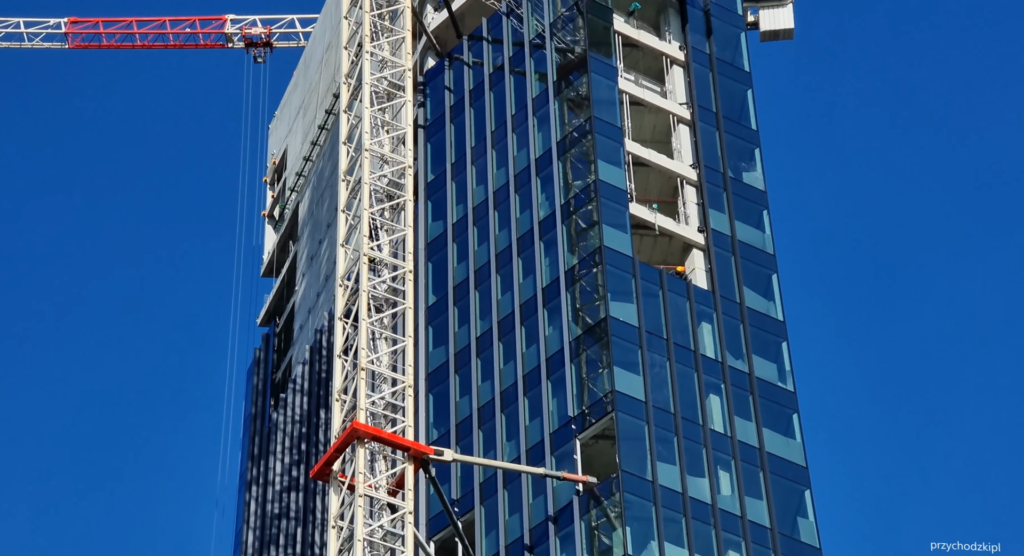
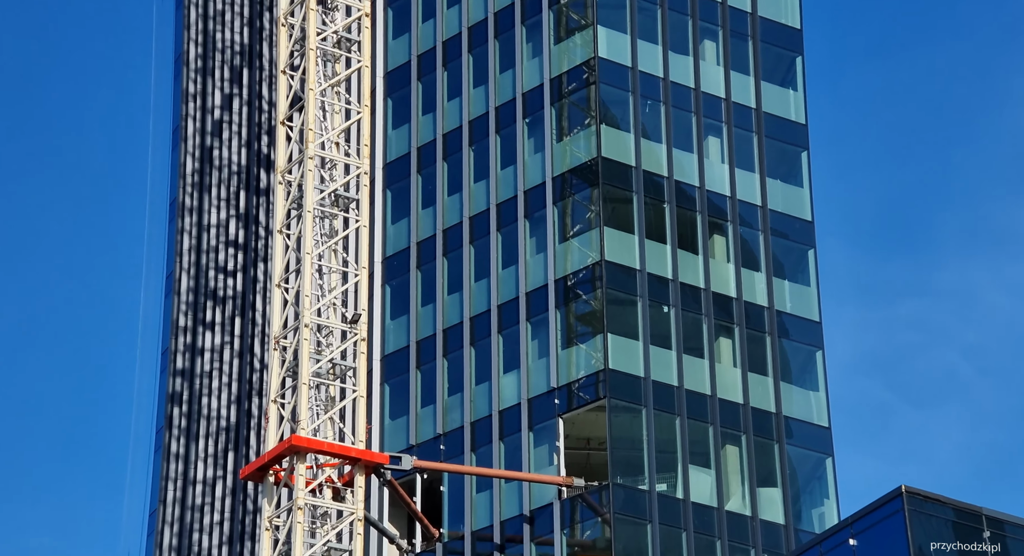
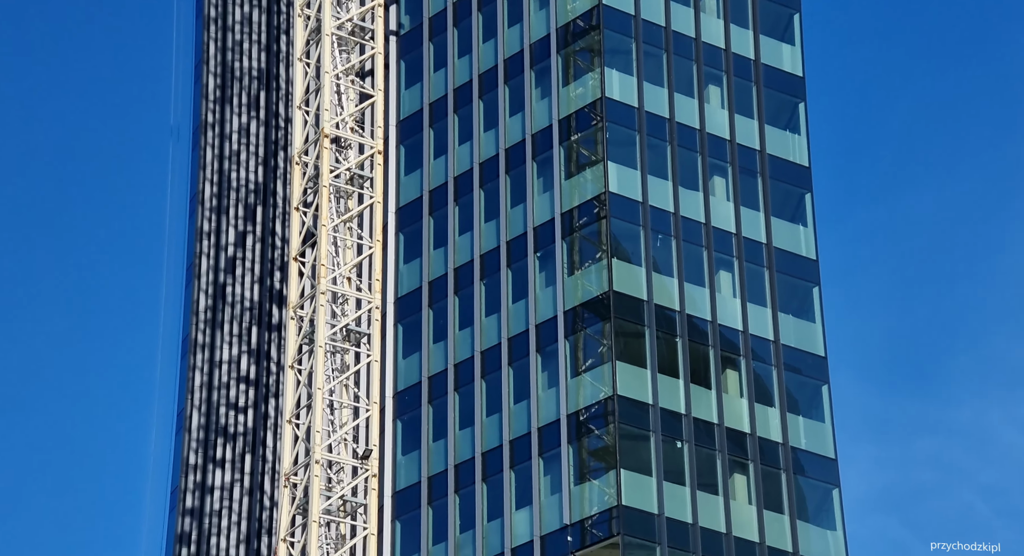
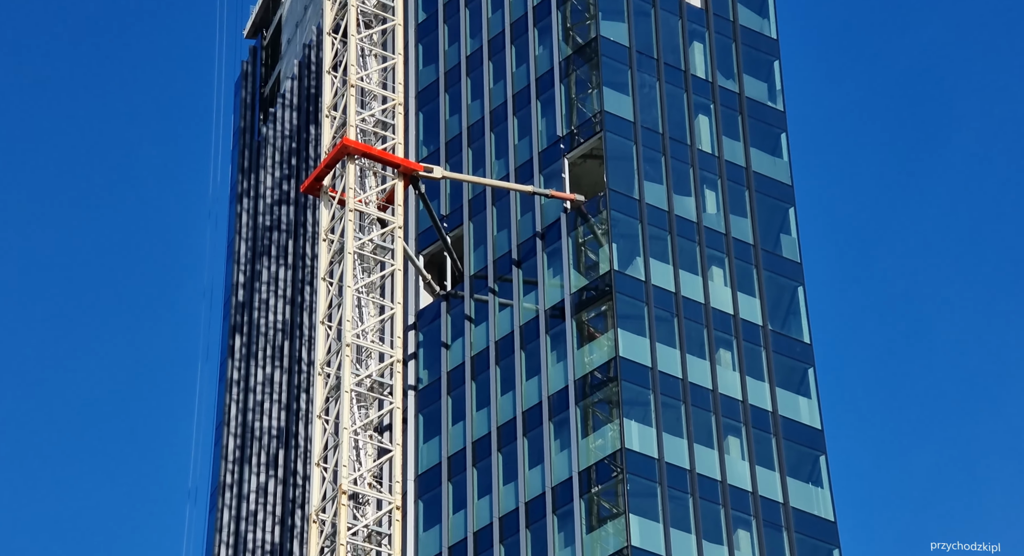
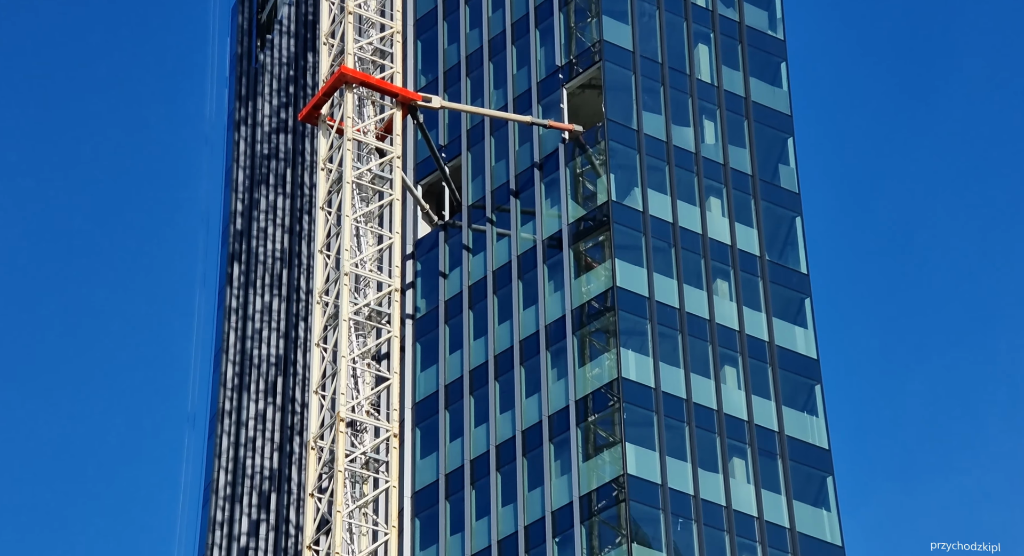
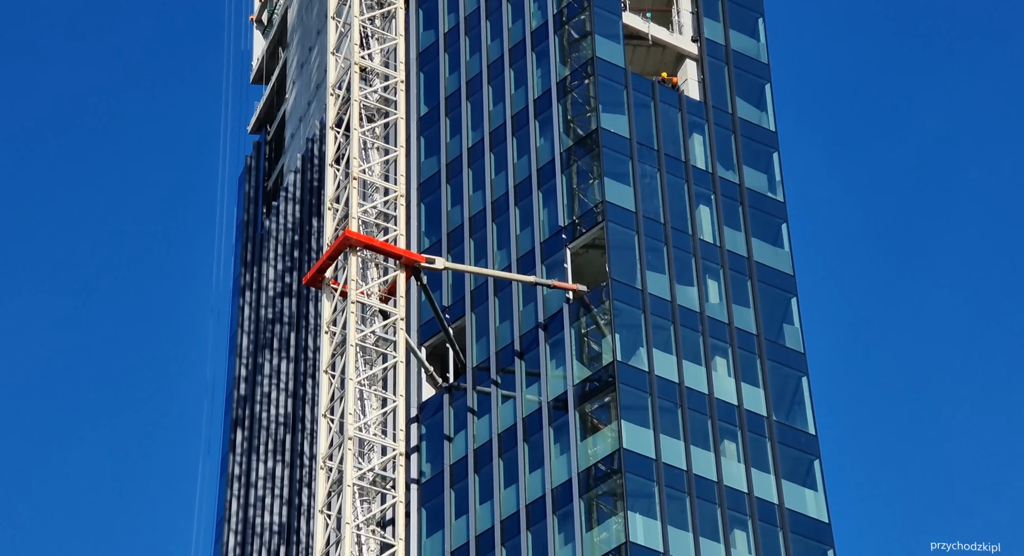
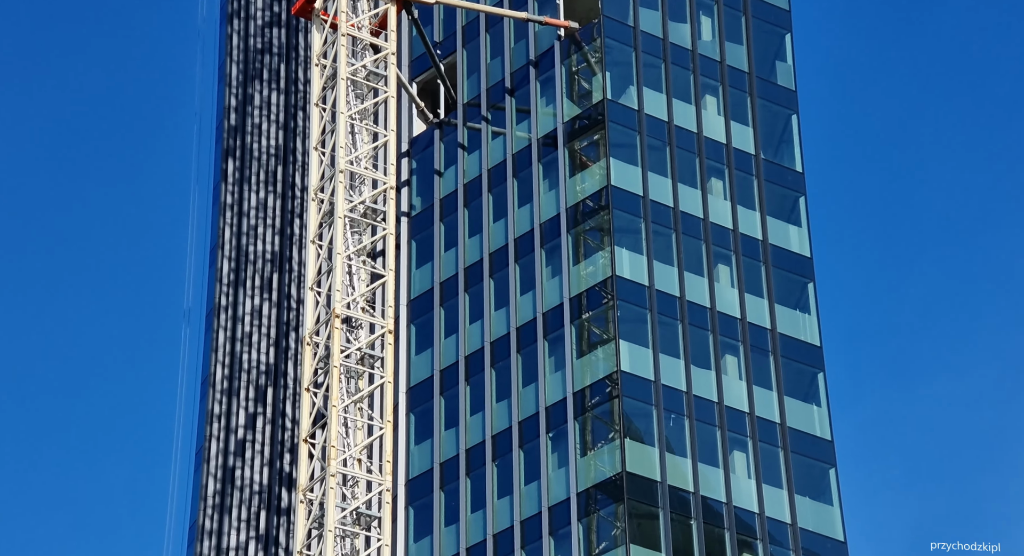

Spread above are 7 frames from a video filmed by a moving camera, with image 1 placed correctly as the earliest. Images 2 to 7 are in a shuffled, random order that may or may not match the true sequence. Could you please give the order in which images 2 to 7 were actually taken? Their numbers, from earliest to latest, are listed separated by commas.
6, 4, 5, 7, 3, 2
